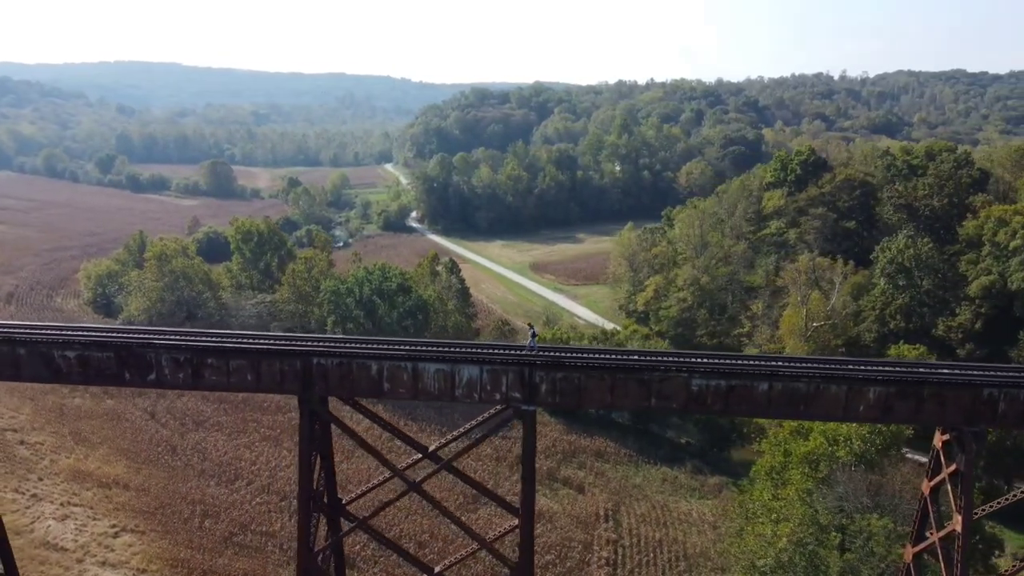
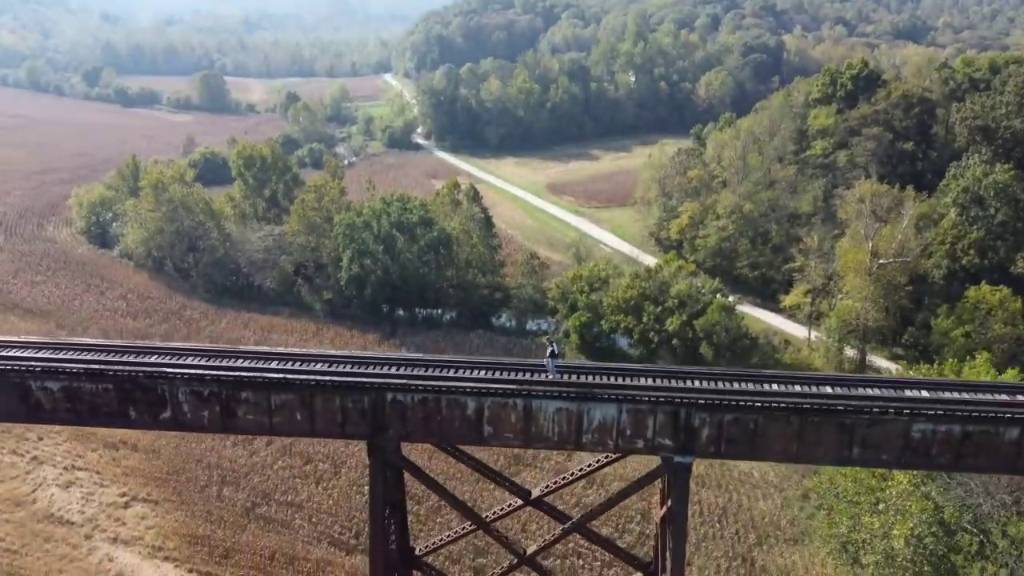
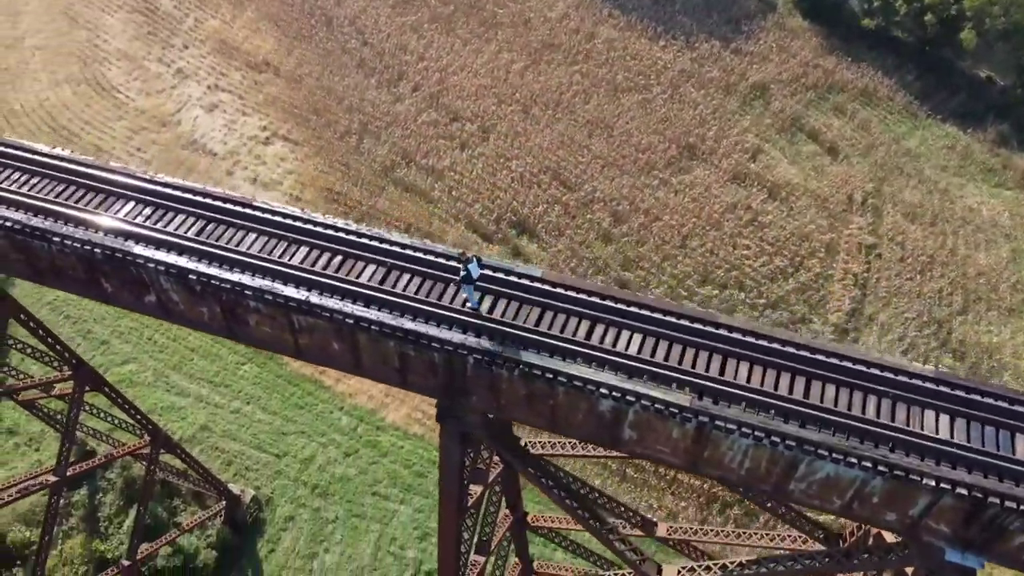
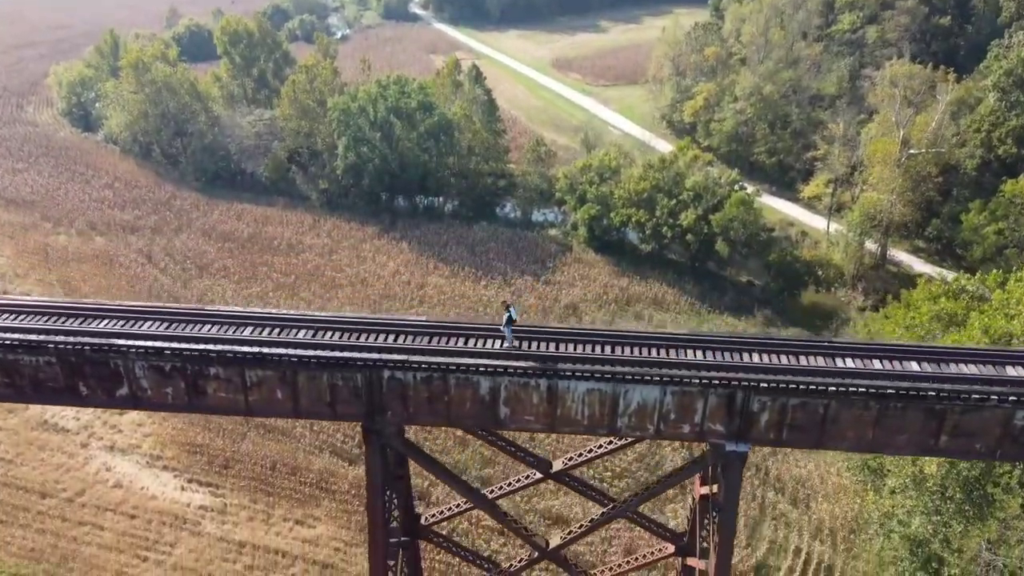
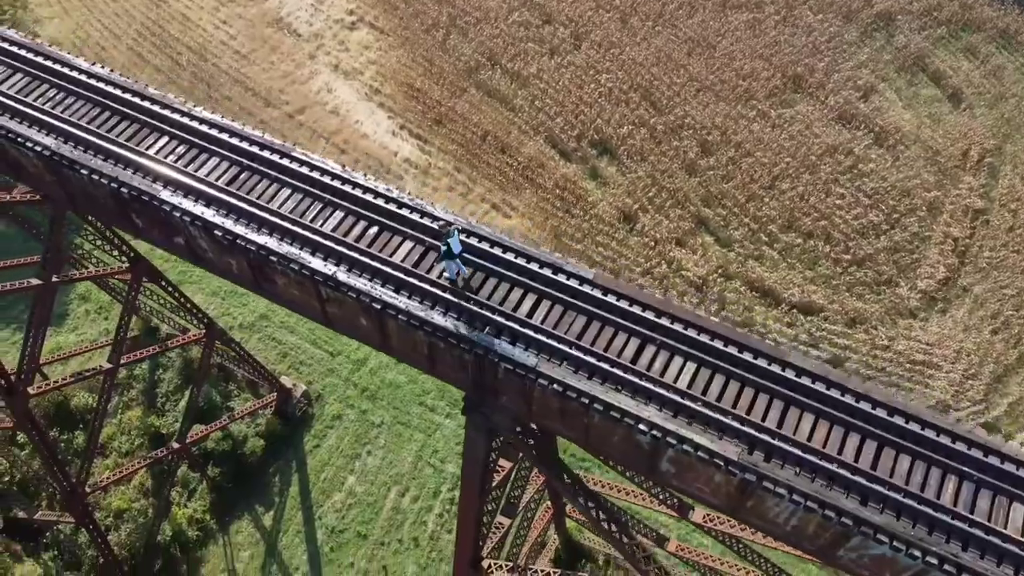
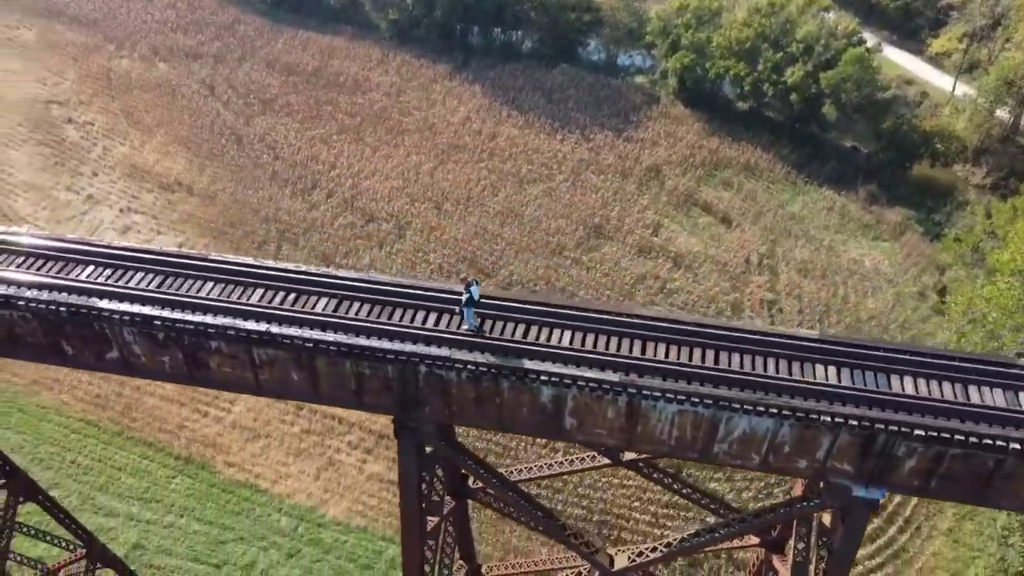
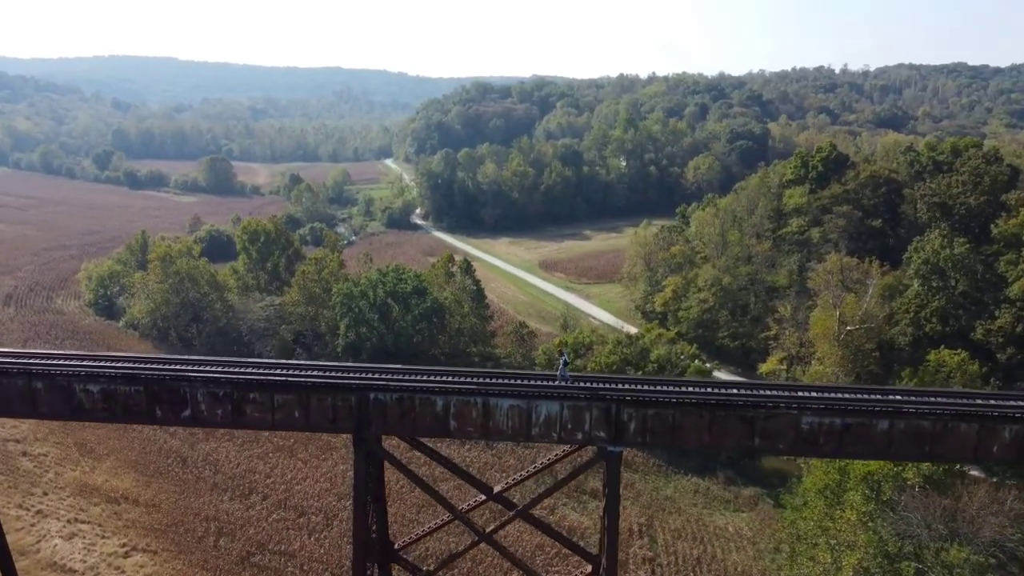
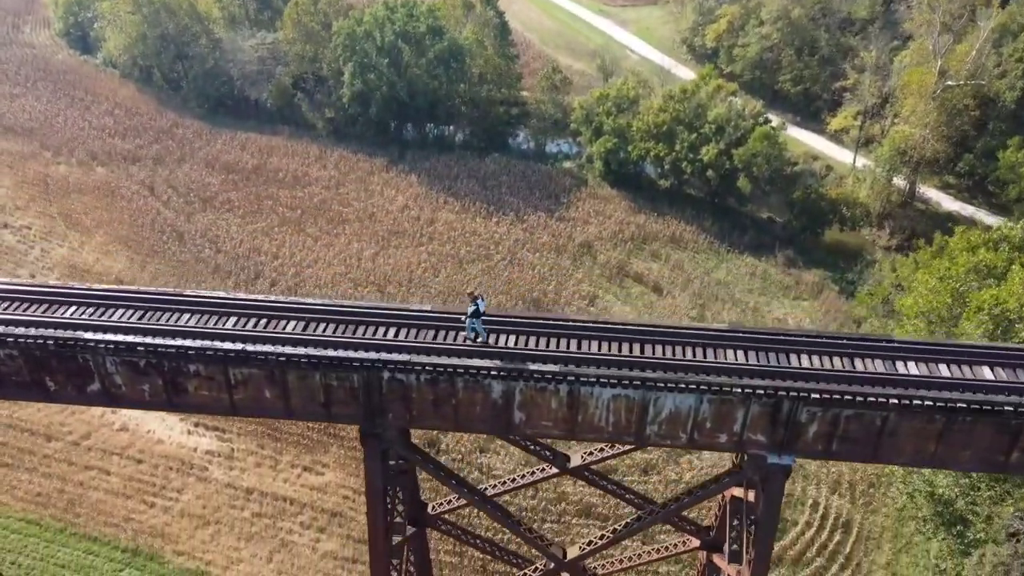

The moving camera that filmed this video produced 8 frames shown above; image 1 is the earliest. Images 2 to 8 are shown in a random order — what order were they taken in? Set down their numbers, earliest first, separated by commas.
7, 2, 4, 8, 6, 3, 5
